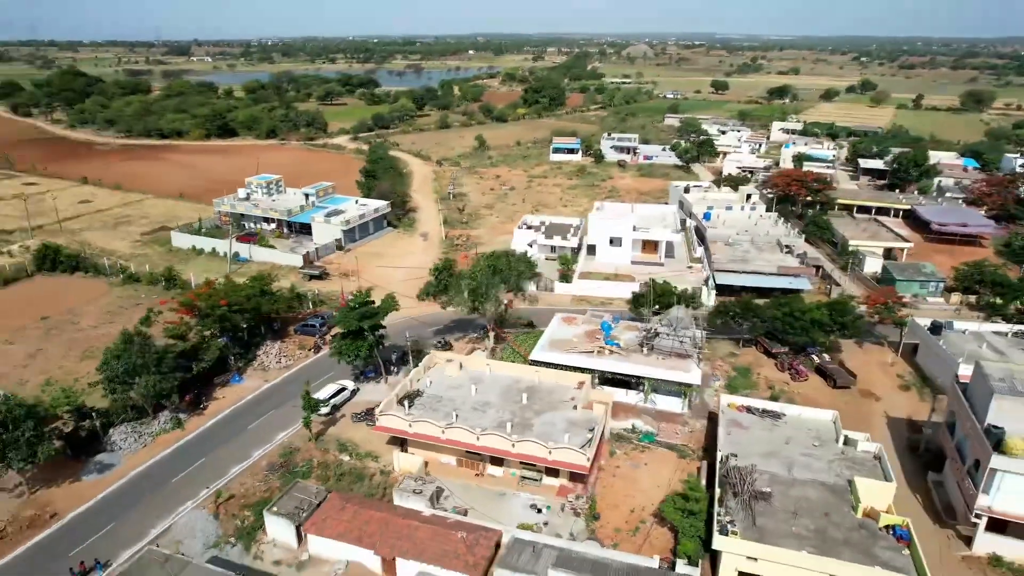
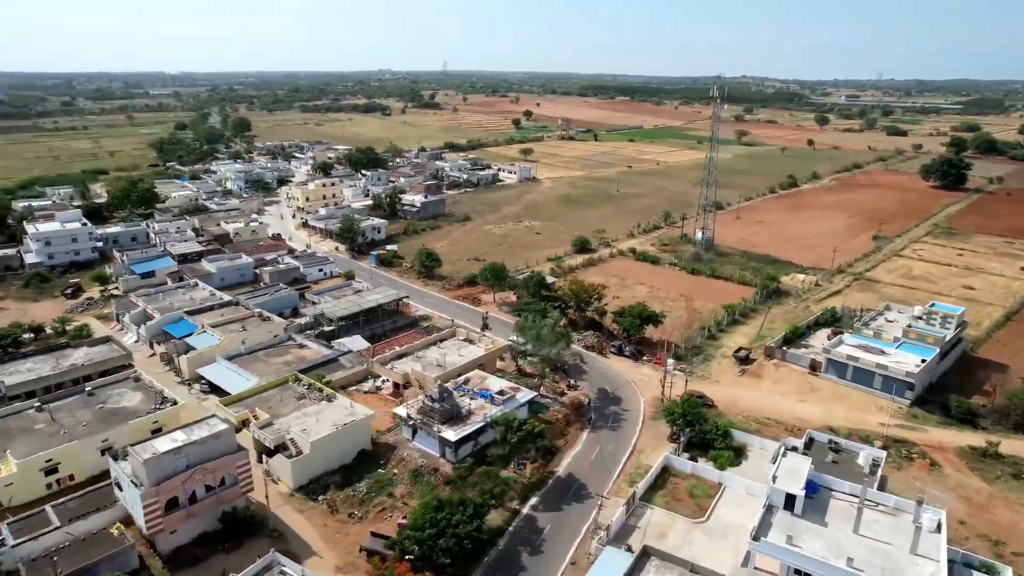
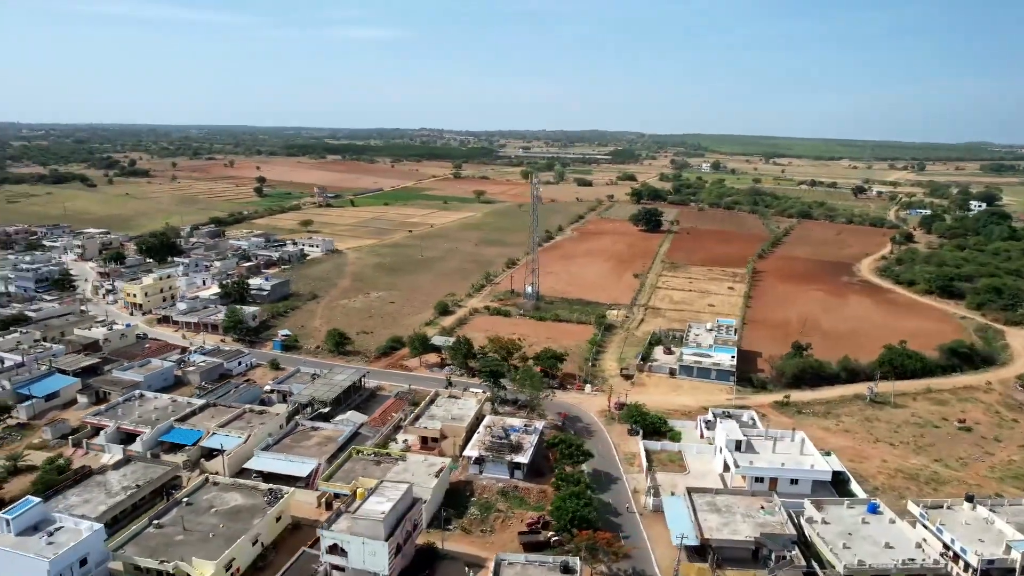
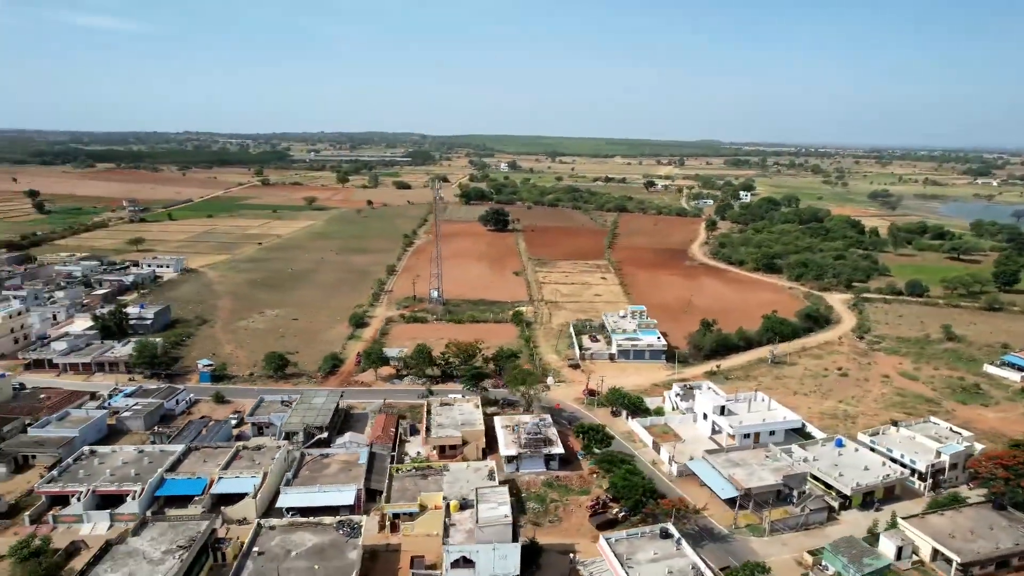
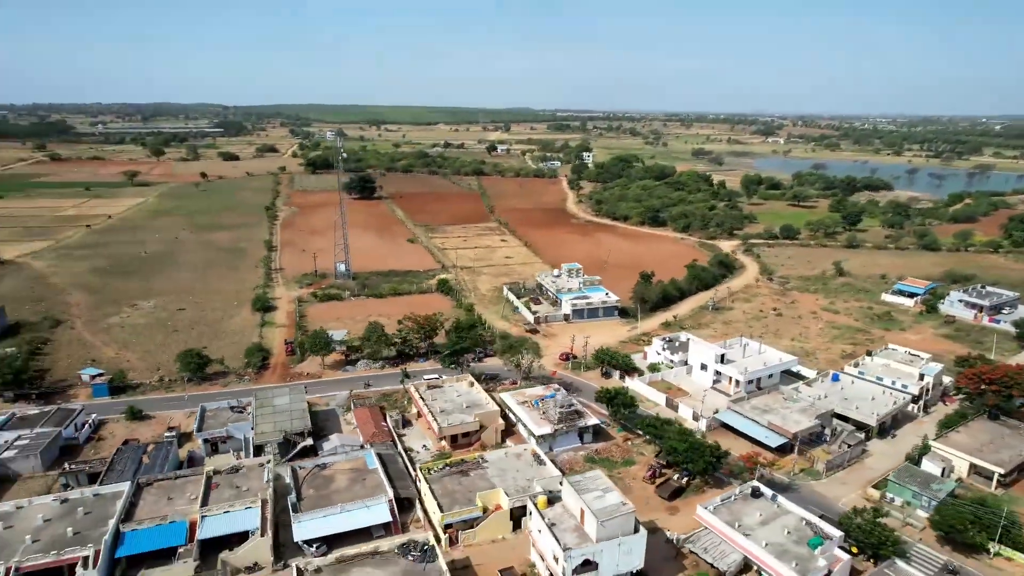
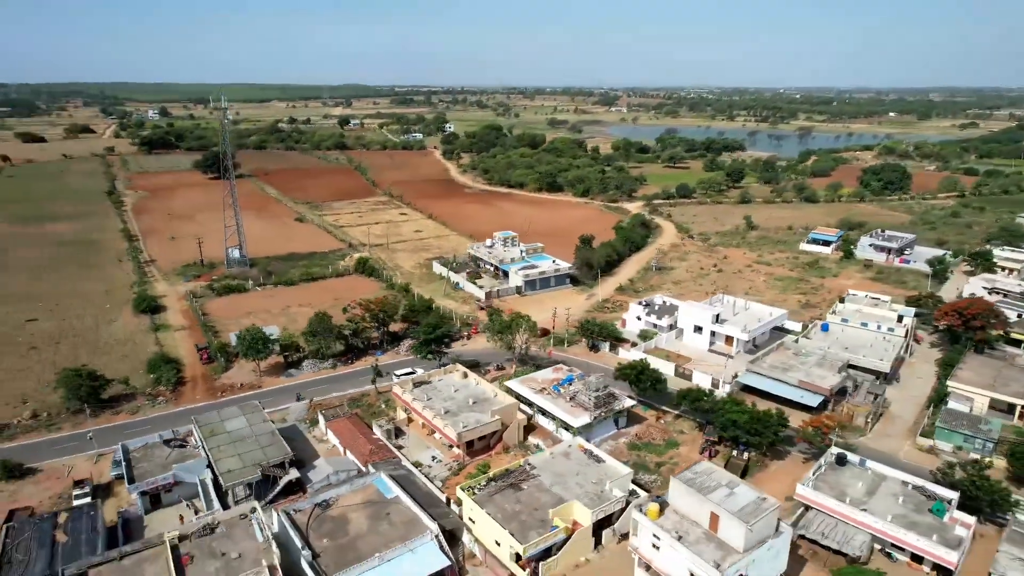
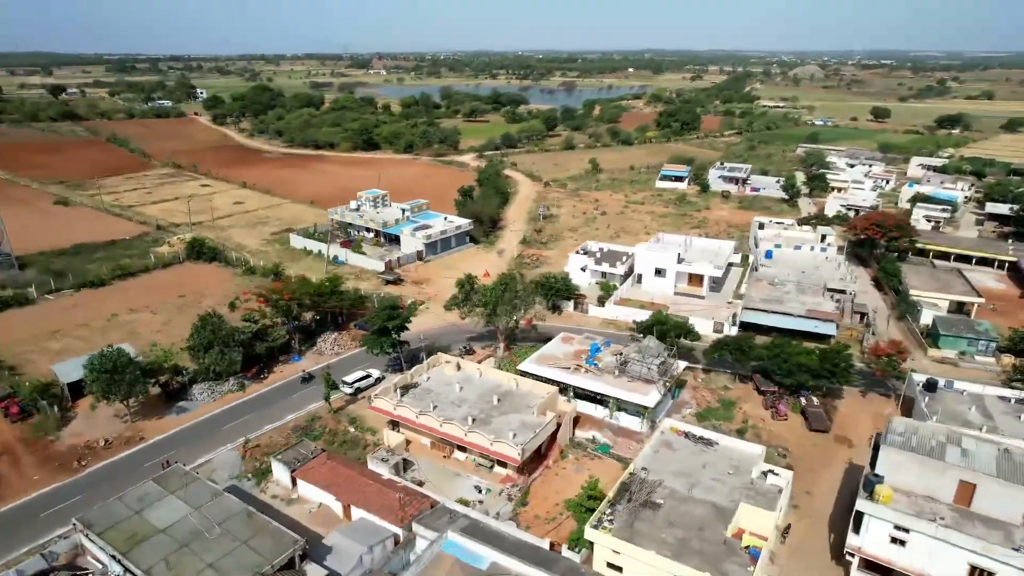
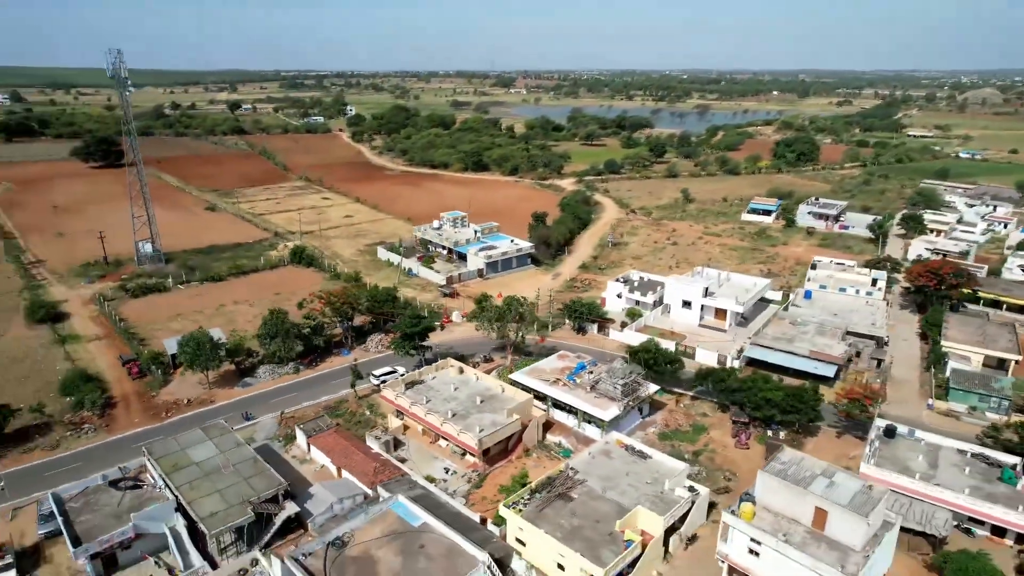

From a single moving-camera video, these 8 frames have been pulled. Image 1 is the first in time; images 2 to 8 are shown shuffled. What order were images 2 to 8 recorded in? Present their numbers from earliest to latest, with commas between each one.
7, 8, 6, 5, 4, 3, 2
